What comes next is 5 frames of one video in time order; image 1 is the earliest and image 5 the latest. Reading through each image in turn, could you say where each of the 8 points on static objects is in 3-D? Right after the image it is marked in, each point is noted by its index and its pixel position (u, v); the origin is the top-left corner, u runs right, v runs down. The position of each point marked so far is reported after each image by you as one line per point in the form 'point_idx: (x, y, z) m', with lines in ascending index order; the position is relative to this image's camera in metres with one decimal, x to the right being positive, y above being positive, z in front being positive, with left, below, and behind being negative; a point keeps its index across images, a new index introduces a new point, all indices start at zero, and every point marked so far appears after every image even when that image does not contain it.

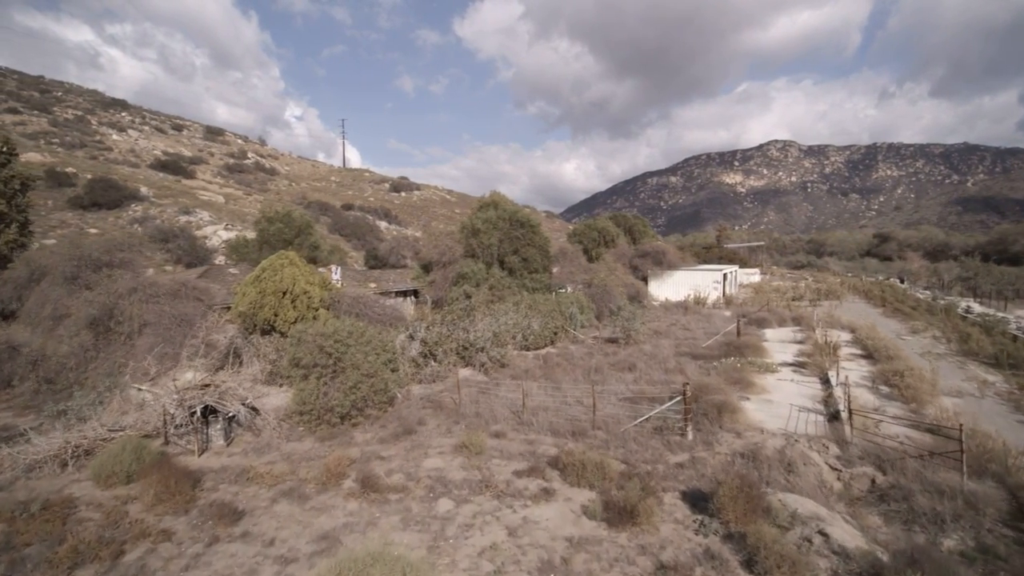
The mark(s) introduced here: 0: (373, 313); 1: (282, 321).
0: (-4.2, -0.6, +17.5) m
1: (-6.6, -1.0, +16.0) m
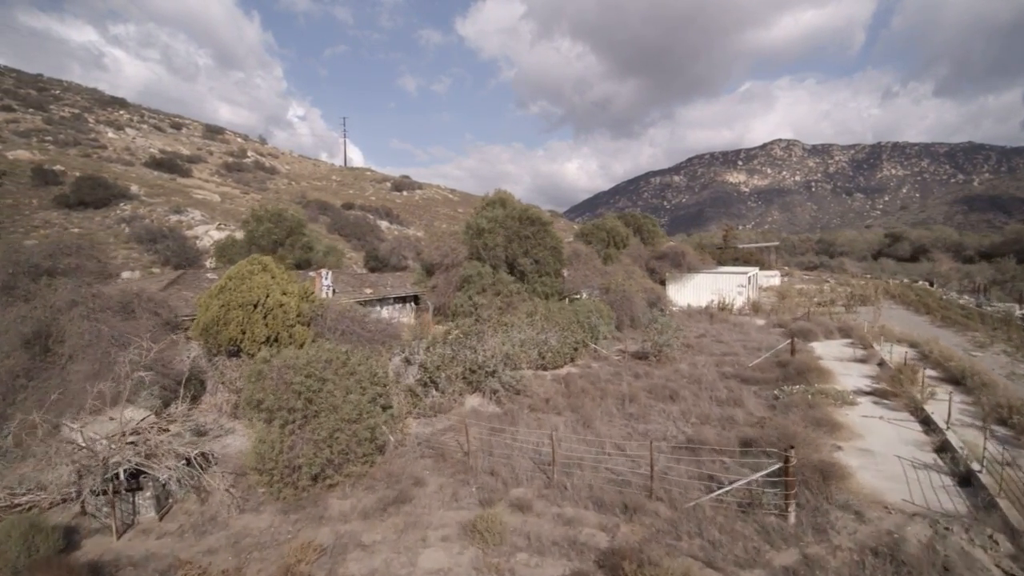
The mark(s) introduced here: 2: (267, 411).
0: (-3.8, -0.9, +14.7) m
1: (-6.1, -1.3, +13.2) m
2: (-4.1, -2.1, +9.3) m
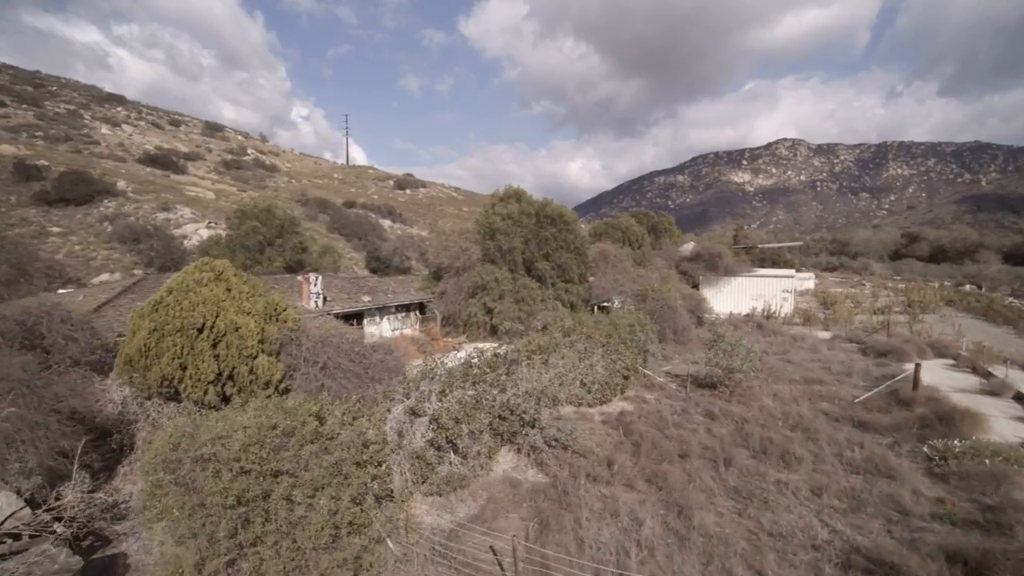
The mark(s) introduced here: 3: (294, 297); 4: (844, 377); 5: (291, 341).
0: (-3.0, -1.2, +11.0) m
1: (-5.3, -1.6, +9.4) m
2: (-3.3, -2.4, +5.5) m
3: (-7.7, -0.3, +19.8) m
4: (+9.3, -2.5, +15.9) m
5: (-4.1, -1.0, +10.5) m
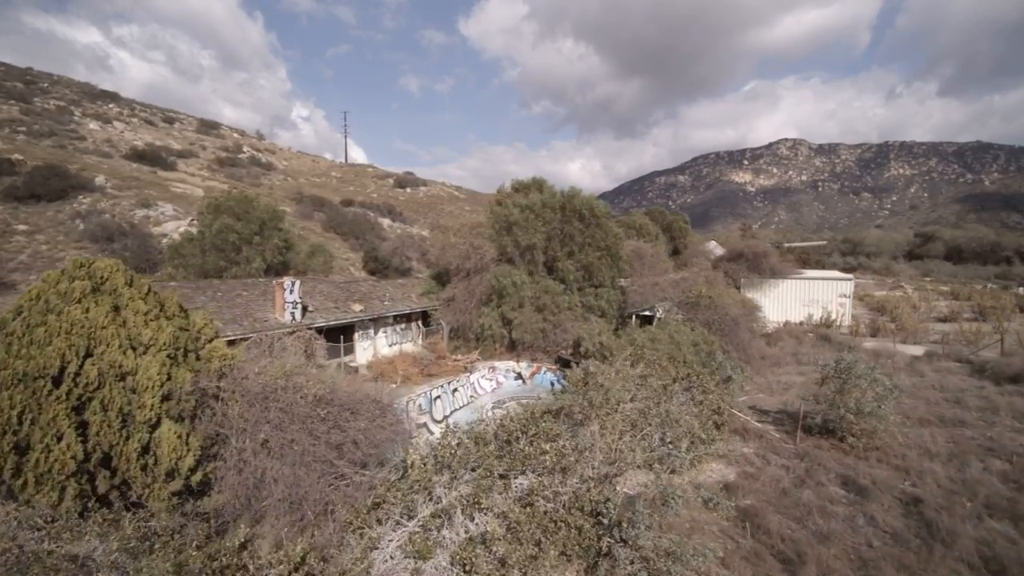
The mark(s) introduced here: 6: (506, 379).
0: (-2.2, -1.4, +6.9) m
1: (-4.5, -1.8, +5.4) m
2: (-2.5, -2.6, +1.5) m
3: (-6.9, -0.5, +15.7) m
4: (+10.1, -2.7, +11.8) m
5: (-3.3, -1.2, +6.5) m
6: (-0.2, -2.9, +17.9) m
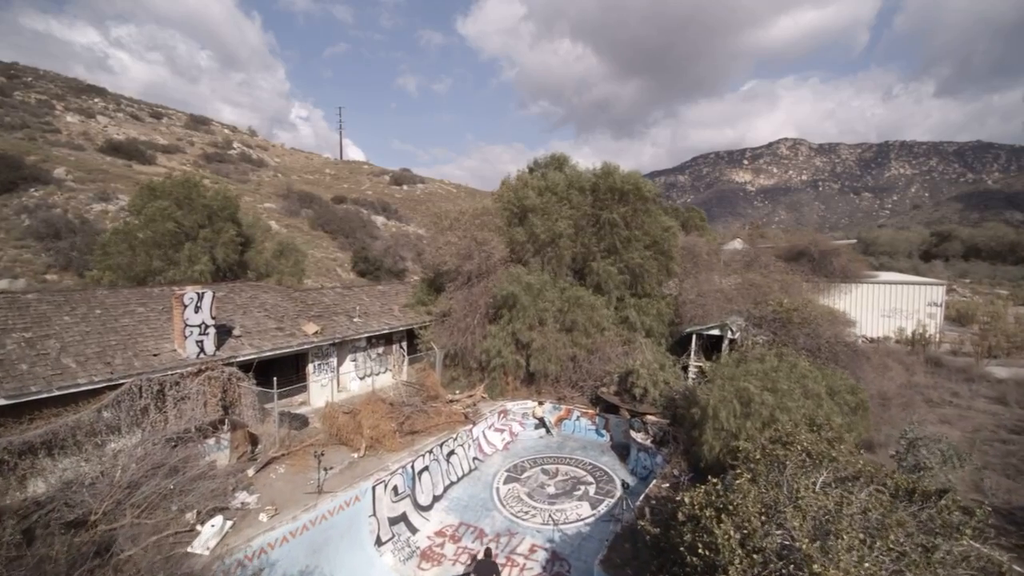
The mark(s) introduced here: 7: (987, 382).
0: (-1.7, -1.7, +1.7) m
1: (-4.1, -2.0, +0.2) m
2: (-2.1, -2.9, -3.8) m
3: (-6.4, -0.8, +10.5) m
4: (+10.6, -3.0, +6.6) m
5: (-2.9, -1.5, +1.2) m
6: (+0.3, -3.2, +12.7) m
7: (+12.4, -2.4, +14.4) m
